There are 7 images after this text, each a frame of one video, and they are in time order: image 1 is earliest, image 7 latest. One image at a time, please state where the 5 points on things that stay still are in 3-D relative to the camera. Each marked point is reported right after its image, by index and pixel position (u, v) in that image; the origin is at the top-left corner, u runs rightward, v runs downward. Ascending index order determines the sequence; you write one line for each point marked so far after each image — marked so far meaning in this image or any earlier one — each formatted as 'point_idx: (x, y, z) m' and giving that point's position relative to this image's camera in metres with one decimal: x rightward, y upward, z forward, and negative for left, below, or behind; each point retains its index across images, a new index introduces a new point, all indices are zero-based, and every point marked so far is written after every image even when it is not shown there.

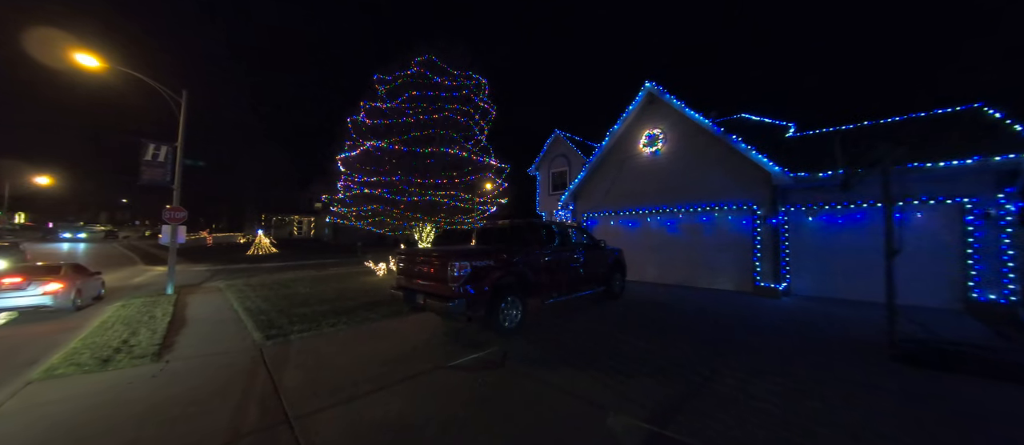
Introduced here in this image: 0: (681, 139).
0: (+5.4, +2.6, +10.1) m
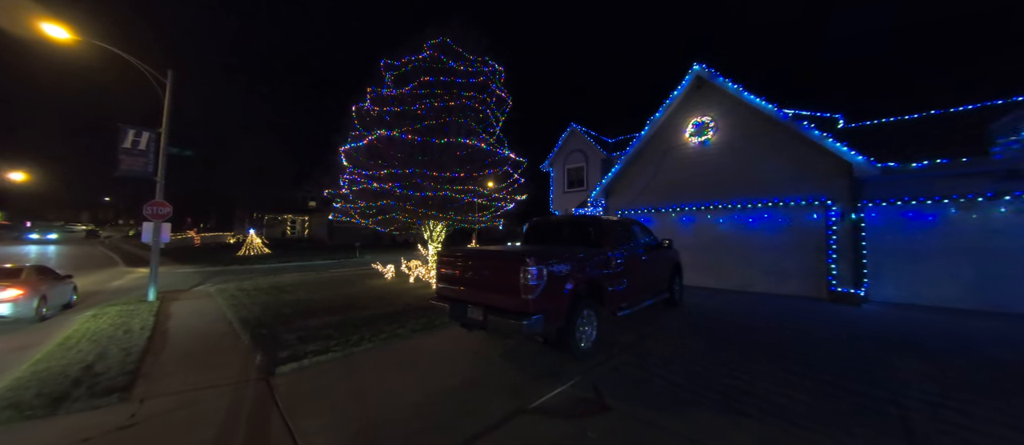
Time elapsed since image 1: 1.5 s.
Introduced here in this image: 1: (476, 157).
0: (+6.4, +2.7, +9.1) m
1: (-1.5, +2.8, +13.3) m
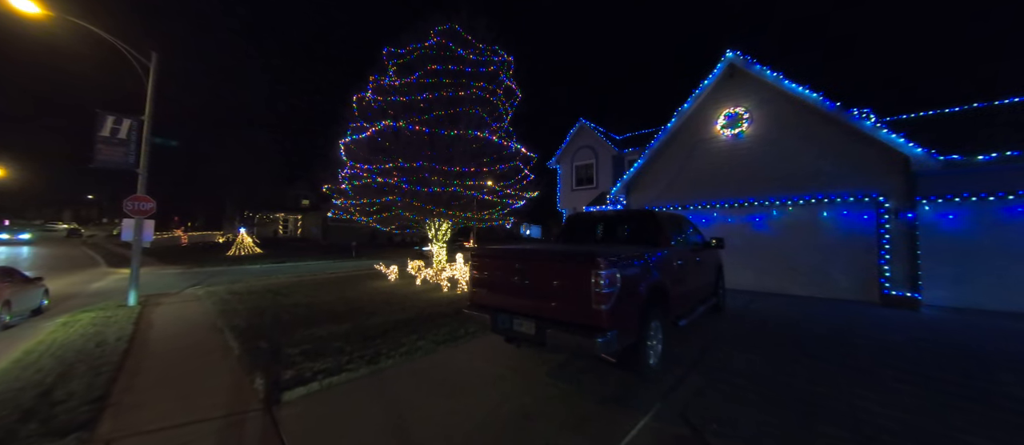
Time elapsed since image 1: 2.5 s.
0: (+6.9, +2.8, +8.5) m
1: (-1.0, +2.8, +12.5) m
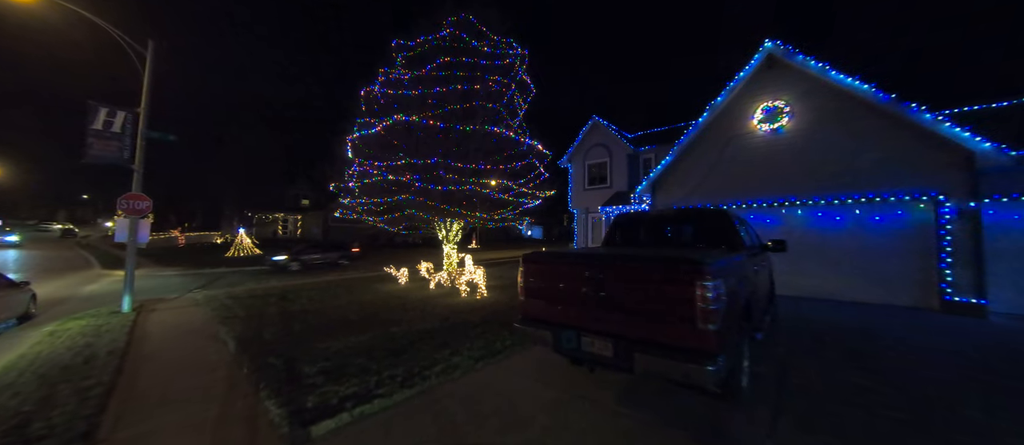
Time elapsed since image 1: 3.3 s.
0: (+7.5, +2.7, +7.9) m
1: (-0.4, +2.8, +12.0) m
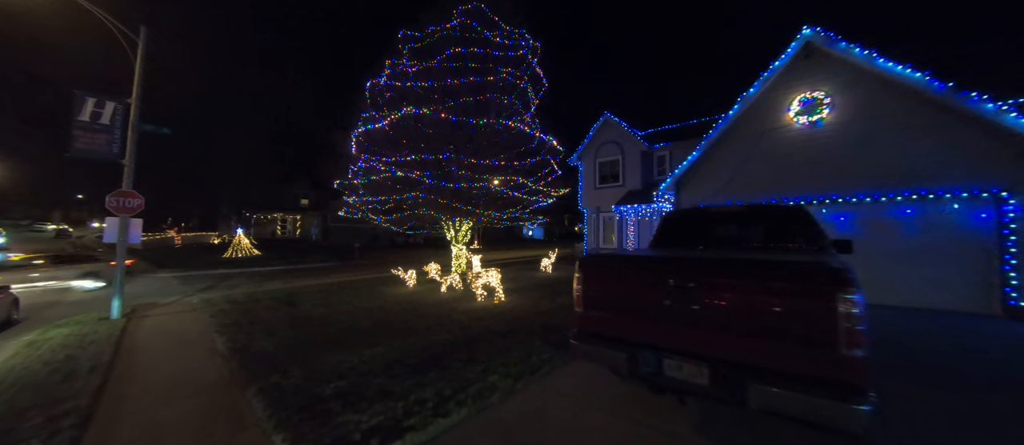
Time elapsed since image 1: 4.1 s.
0: (+8.0, +2.8, +7.4) m
1: (+0.1, +2.8, +11.4) m
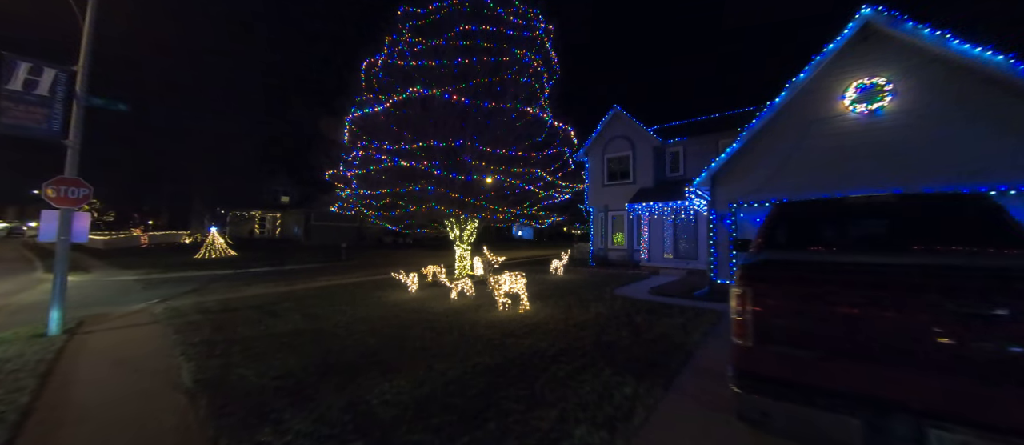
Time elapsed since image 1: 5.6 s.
0: (+8.7, +2.8, +6.7) m
1: (+0.6, +2.9, +10.3) m
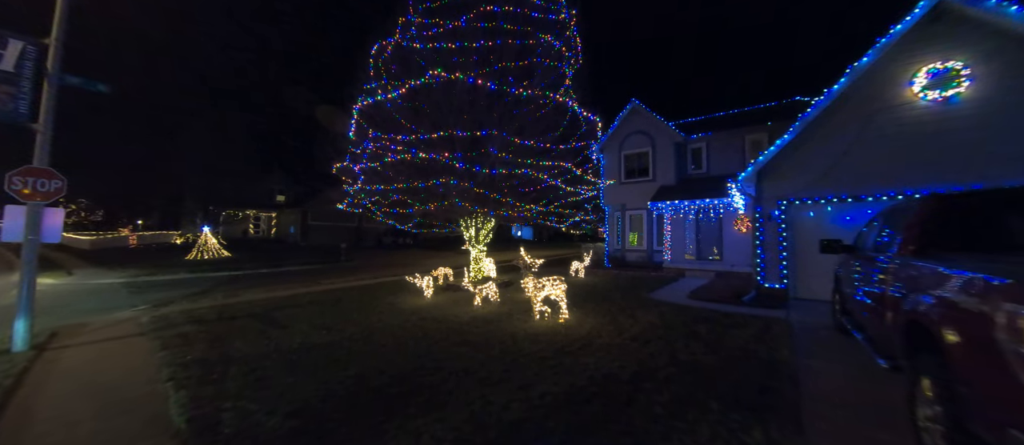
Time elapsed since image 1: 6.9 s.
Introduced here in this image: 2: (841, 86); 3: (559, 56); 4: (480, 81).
0: (+9.4, +2.8, +6.0) m
1: (+1.3, +2.9, +9.5) m
2: (+7.3, +3.1, +7.1) m
3: (+1.2, +4.9, +9.5) m
4: (-1.2, +3.7, +8.9) m
